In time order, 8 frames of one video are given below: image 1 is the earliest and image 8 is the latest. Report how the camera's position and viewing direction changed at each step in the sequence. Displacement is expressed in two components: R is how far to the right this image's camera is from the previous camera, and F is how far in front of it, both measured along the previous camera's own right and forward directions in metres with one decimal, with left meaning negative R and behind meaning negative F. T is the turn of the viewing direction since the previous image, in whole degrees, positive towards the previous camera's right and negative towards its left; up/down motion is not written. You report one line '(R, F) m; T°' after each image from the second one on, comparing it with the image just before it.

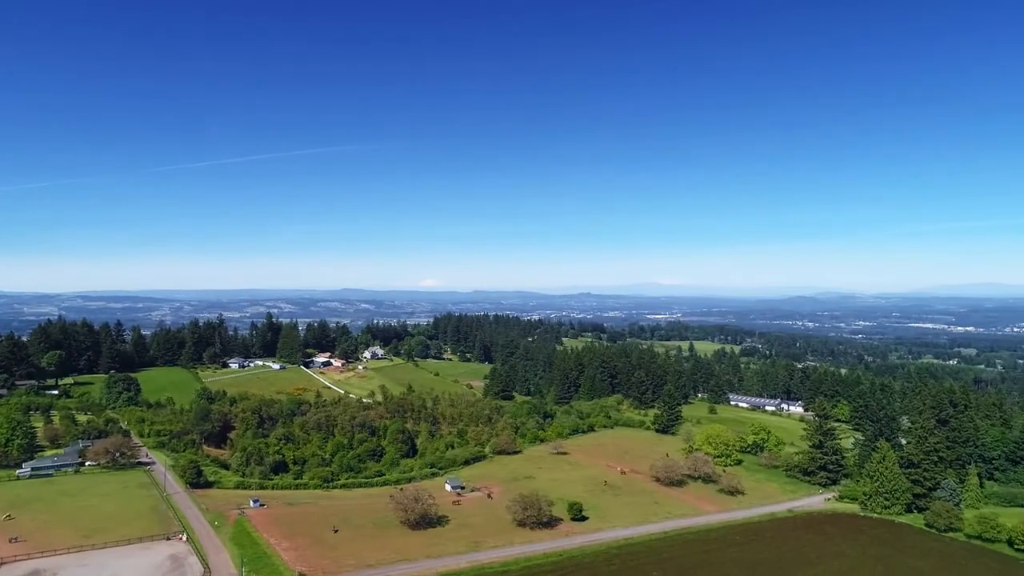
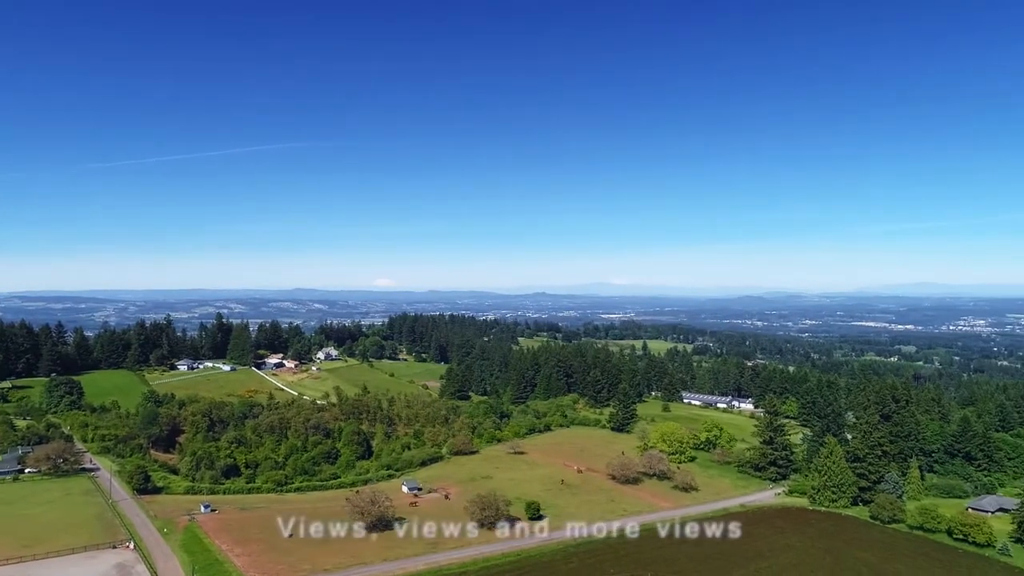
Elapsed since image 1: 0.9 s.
(-0.4, +0.2) m; +4°
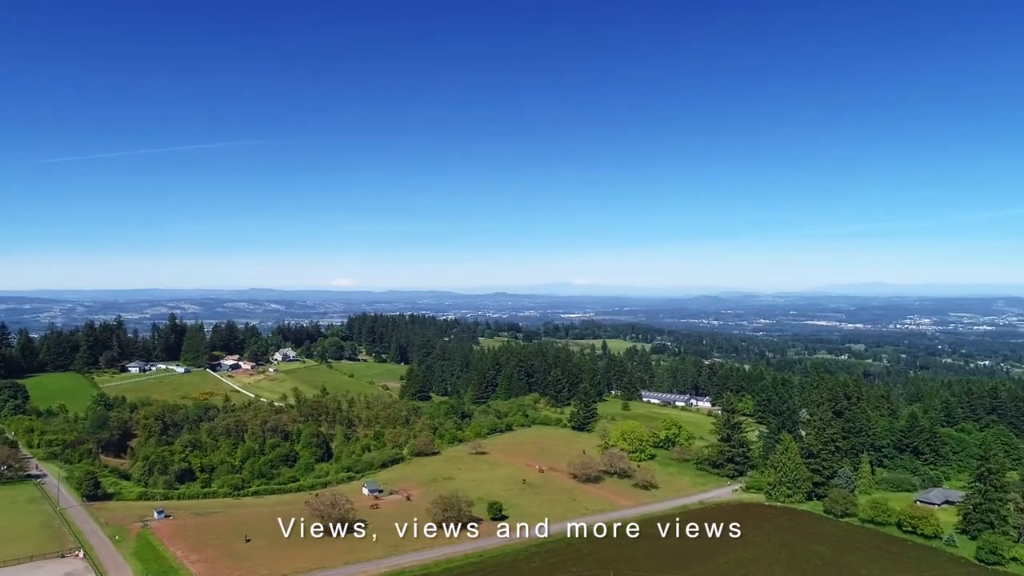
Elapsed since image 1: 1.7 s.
(-0.3, +0.1) m; +4°
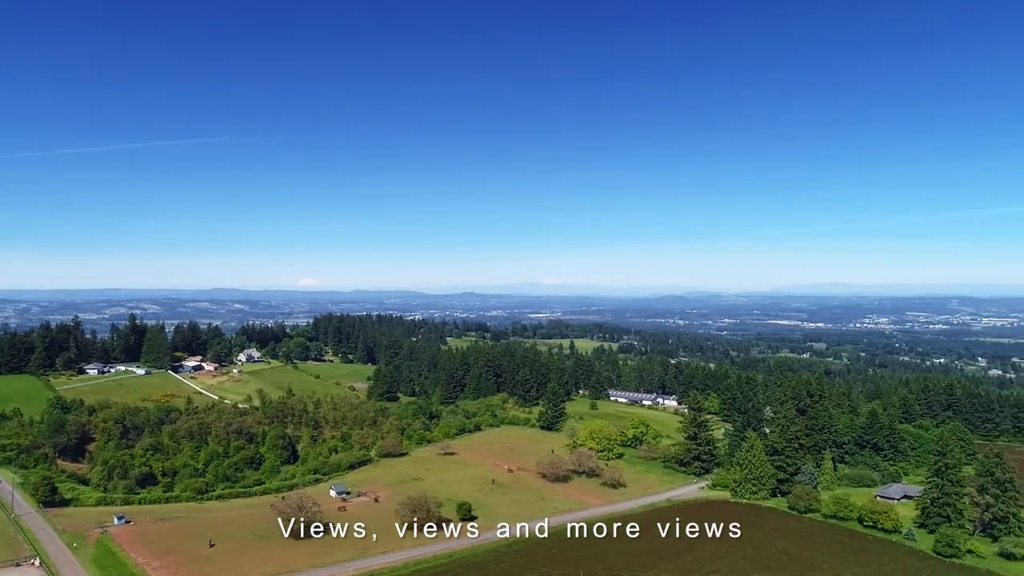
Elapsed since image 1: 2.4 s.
(-0.3, 0.0) m; +3°
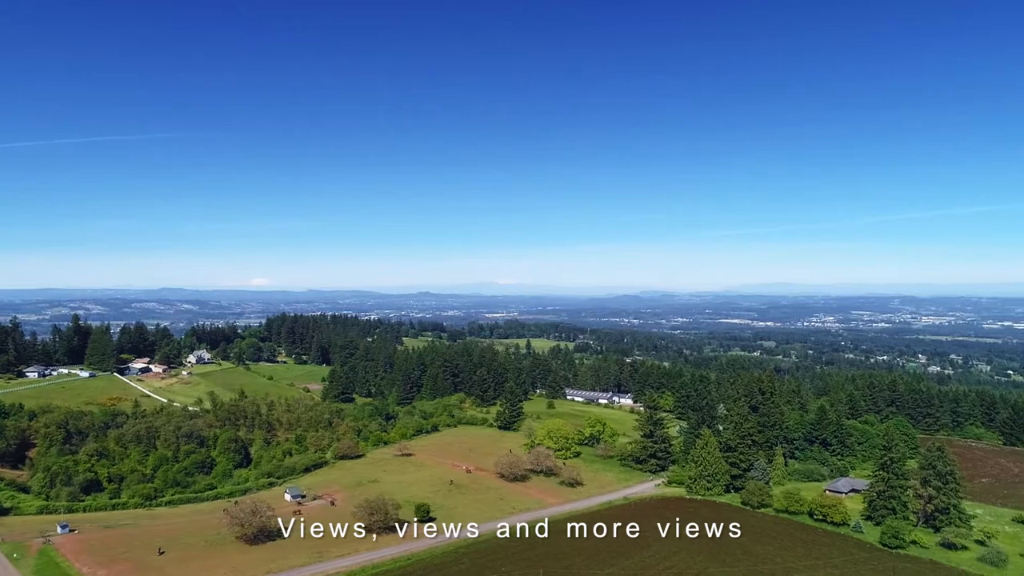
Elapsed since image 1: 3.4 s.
(-0.4, 0.0) m; +4°
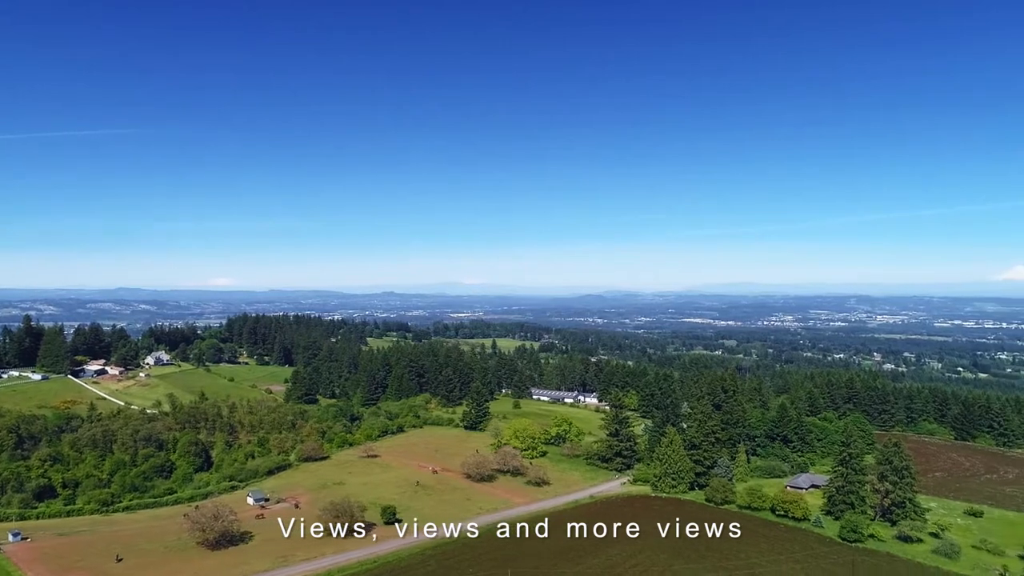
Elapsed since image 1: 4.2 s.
(-0.3, -0.1) m; +3°
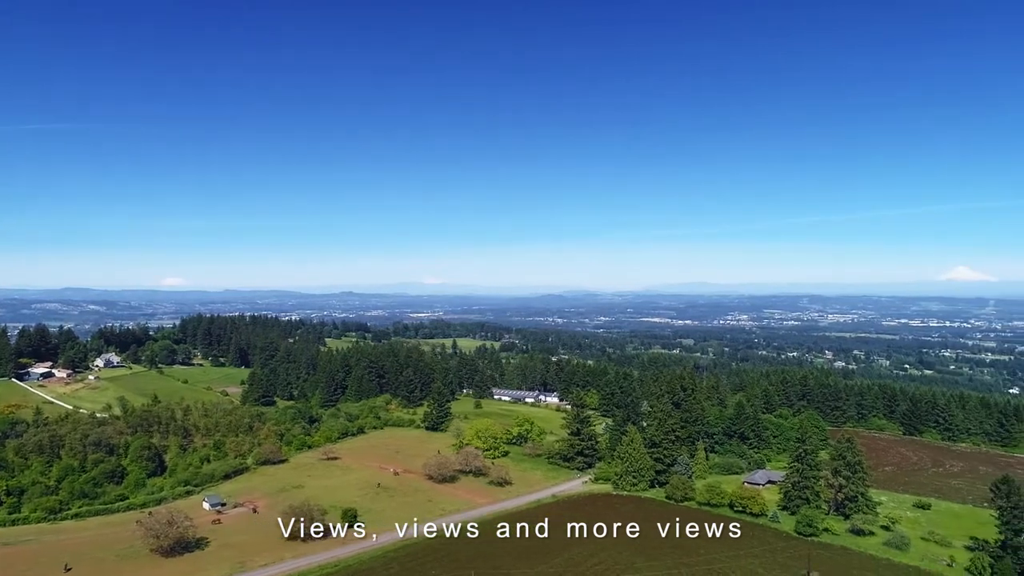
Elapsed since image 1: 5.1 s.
(-0.4, -0.2) m; +4°
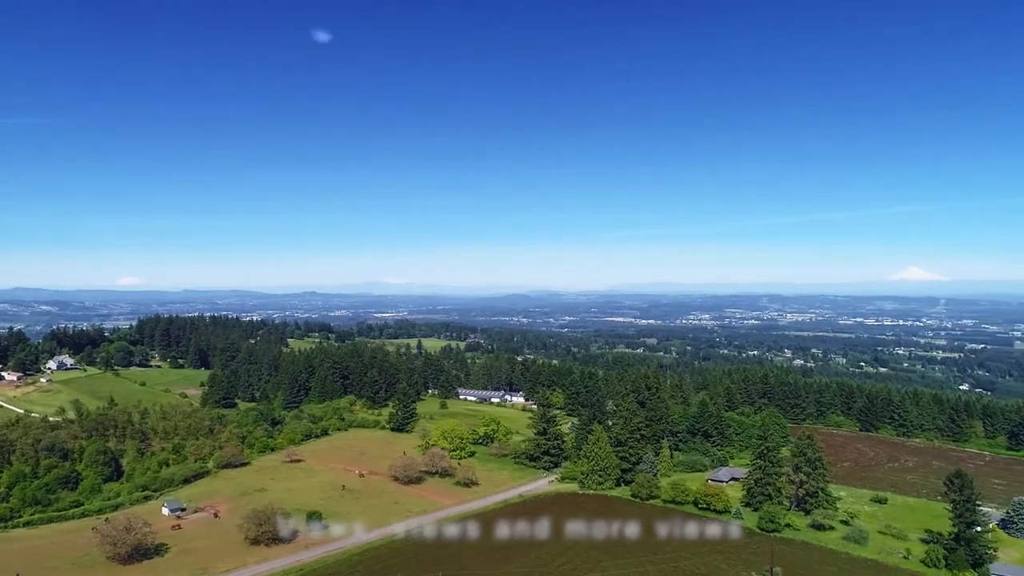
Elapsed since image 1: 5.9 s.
(-0.3, -0.1) m; +3°
